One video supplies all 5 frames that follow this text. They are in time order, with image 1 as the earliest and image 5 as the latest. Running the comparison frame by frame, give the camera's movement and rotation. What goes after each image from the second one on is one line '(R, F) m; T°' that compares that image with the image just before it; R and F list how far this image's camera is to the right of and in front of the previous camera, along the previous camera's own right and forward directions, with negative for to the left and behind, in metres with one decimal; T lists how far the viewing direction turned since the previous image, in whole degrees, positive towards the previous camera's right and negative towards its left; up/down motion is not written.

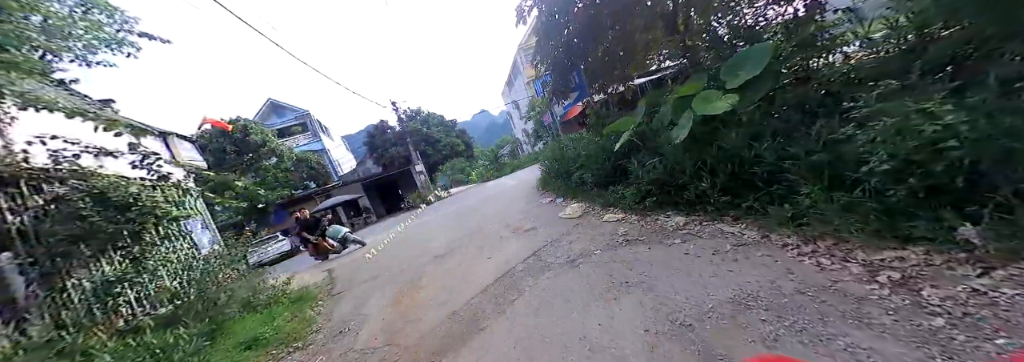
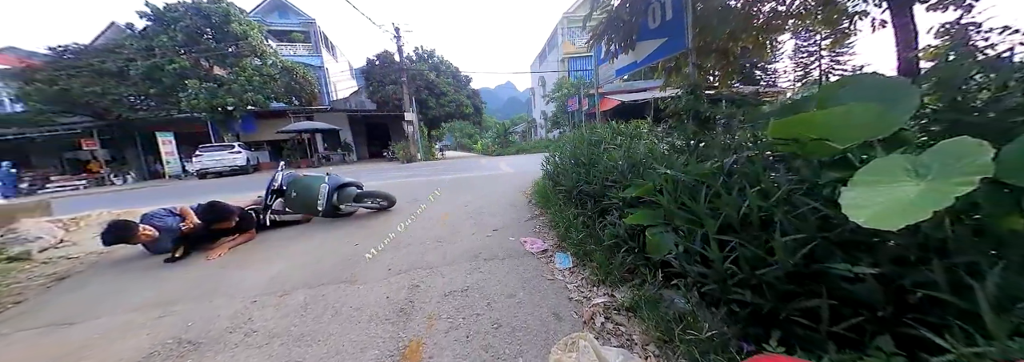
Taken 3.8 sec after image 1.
(+0.3, +3.0) m; 0°
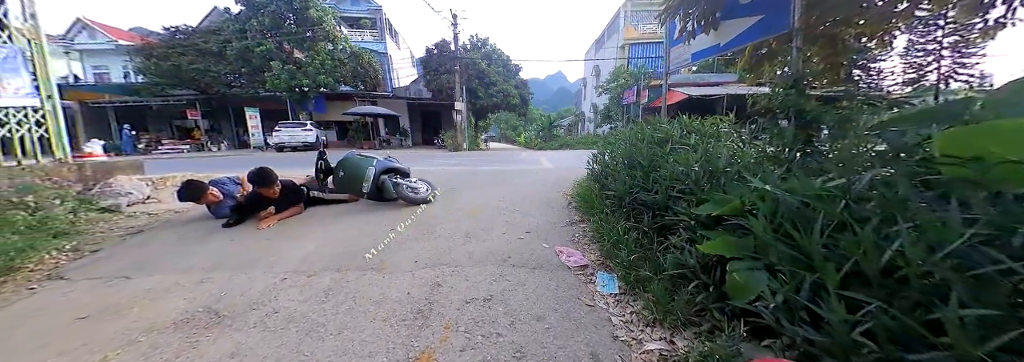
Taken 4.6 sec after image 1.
(0.0, +0.3) m; -8°
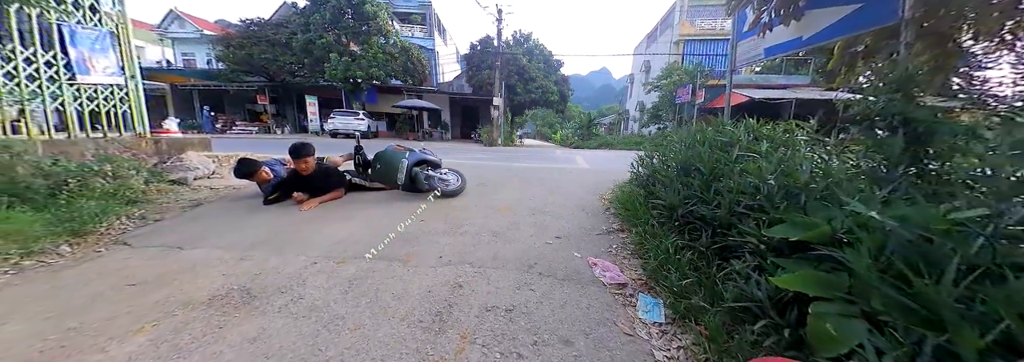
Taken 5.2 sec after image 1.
(0.0, +0.2) m; -7°
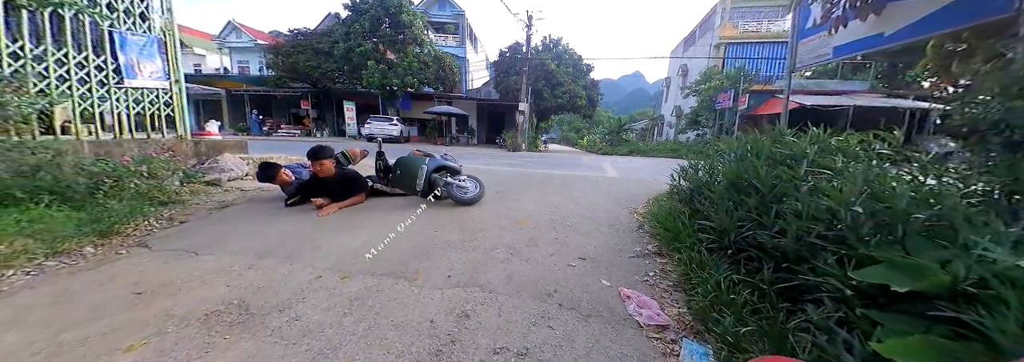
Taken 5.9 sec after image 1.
(0.0, +0.2) m; -5°
